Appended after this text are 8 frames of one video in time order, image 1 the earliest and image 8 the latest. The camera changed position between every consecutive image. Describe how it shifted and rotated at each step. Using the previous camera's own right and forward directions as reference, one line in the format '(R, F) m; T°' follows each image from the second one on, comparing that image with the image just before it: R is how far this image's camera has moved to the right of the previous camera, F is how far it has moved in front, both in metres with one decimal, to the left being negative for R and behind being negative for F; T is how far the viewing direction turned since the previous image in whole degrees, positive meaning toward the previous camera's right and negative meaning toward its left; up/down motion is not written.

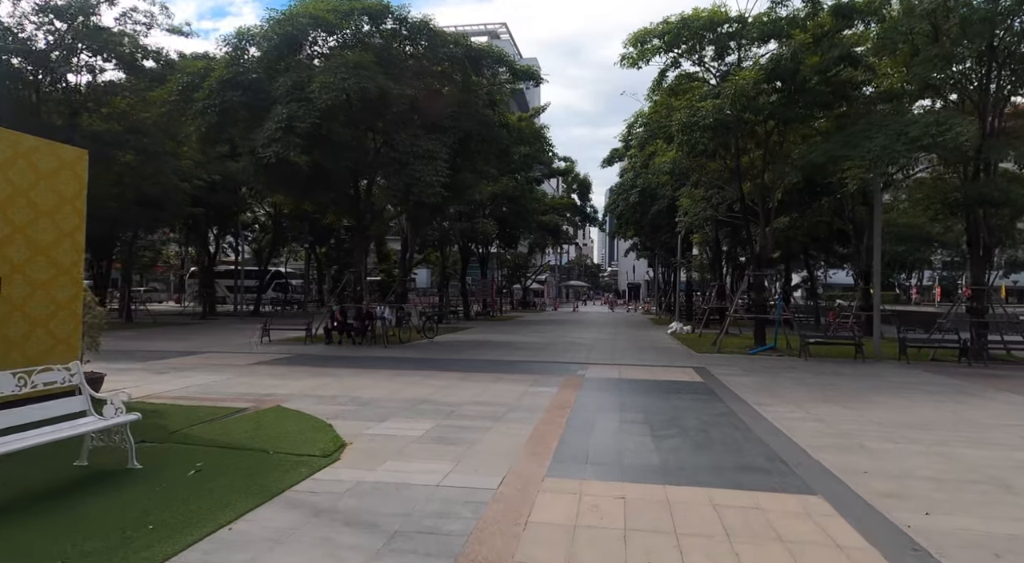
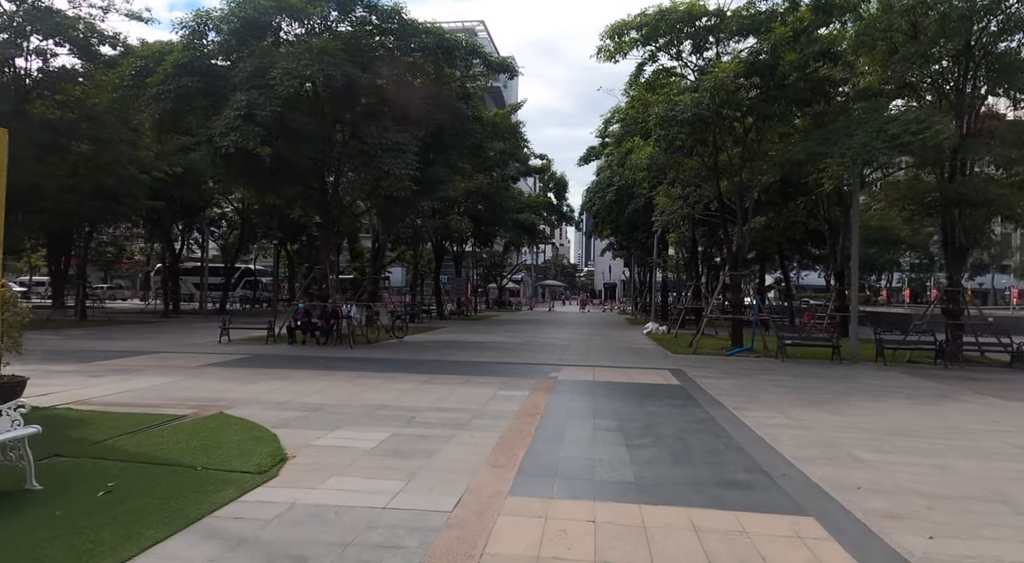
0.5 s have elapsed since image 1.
(+0.1, +0.6) m; +2°
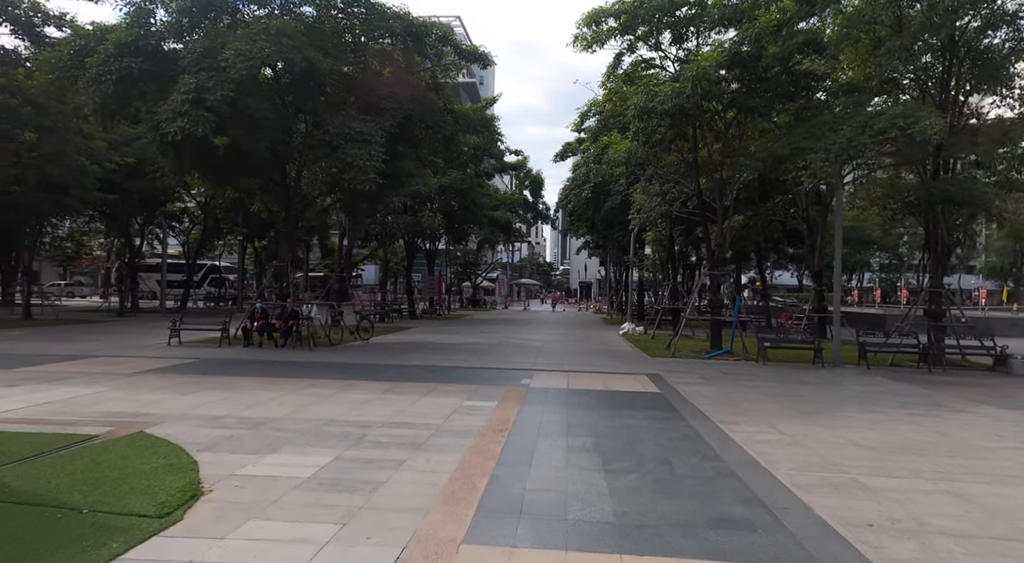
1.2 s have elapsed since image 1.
(+0.1, +0.9) m; +2°
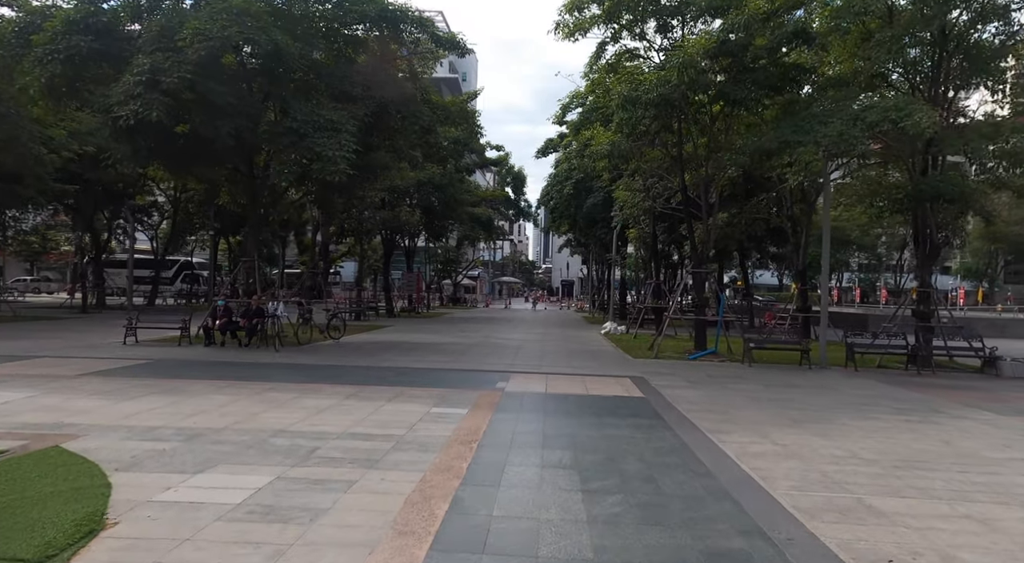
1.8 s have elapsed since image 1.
(+0.1, +0.8) m; +2°
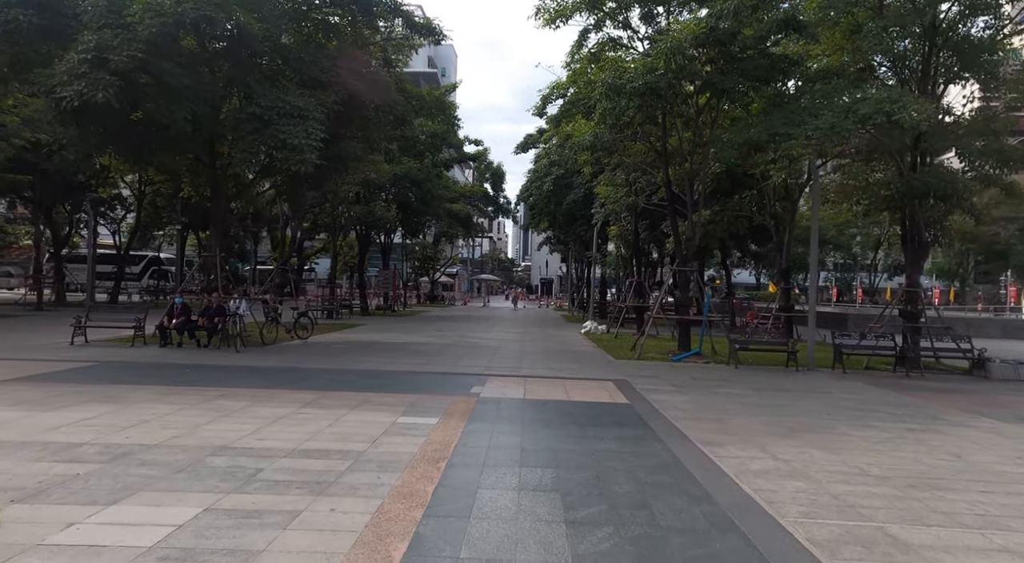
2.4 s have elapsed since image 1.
(0.0, +0.8) m; +2°
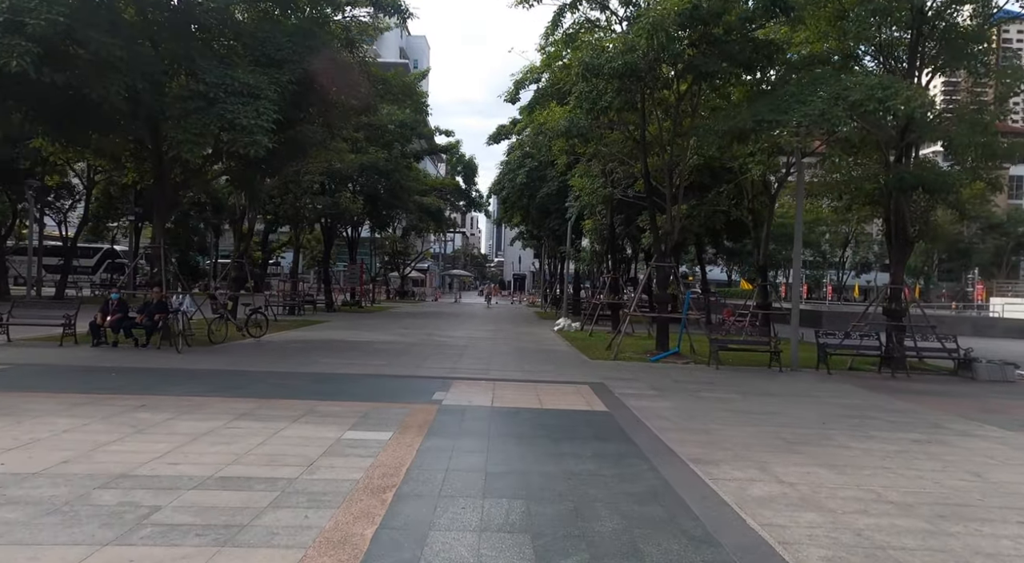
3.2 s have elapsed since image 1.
(+0.1, +1.1) m; +2°
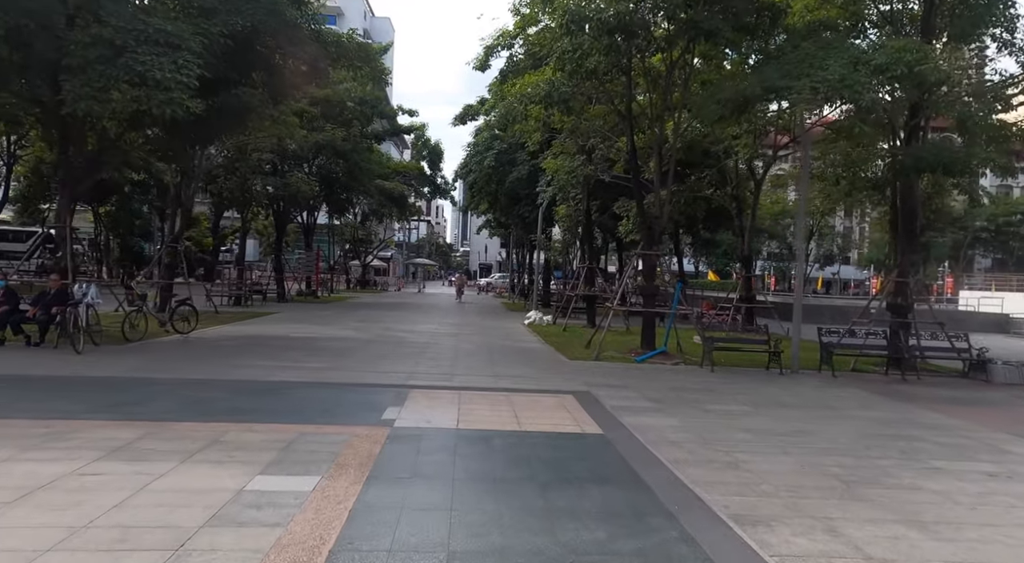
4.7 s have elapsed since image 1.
(-0.1, +2.0) m; +3°
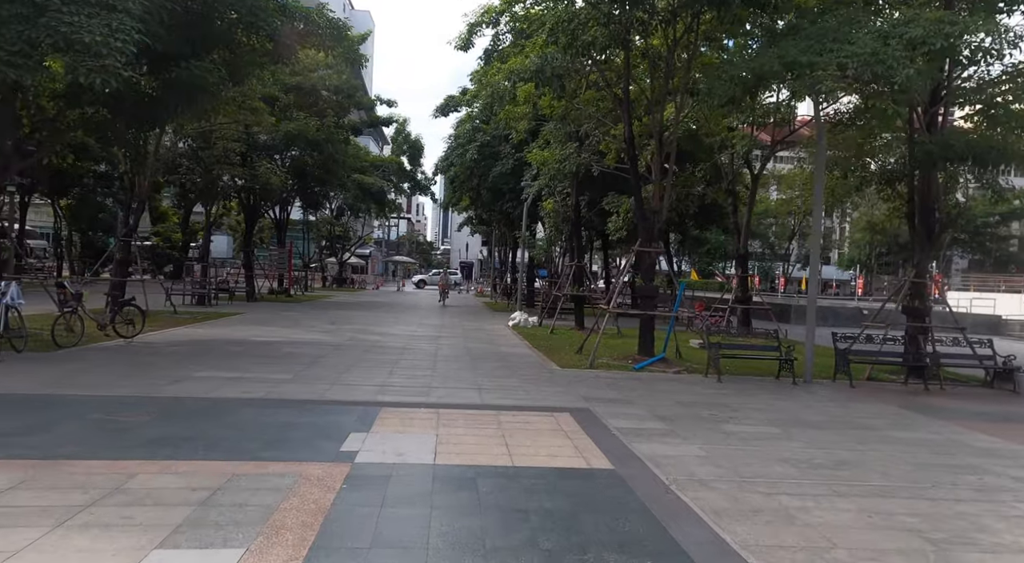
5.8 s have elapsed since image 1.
(-0.1, +1.4) m; +2°
